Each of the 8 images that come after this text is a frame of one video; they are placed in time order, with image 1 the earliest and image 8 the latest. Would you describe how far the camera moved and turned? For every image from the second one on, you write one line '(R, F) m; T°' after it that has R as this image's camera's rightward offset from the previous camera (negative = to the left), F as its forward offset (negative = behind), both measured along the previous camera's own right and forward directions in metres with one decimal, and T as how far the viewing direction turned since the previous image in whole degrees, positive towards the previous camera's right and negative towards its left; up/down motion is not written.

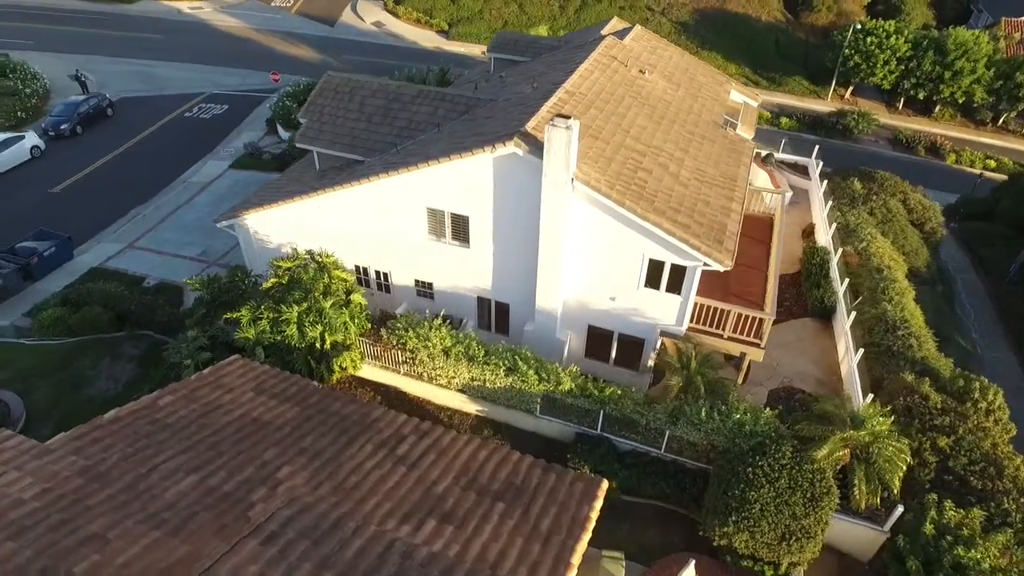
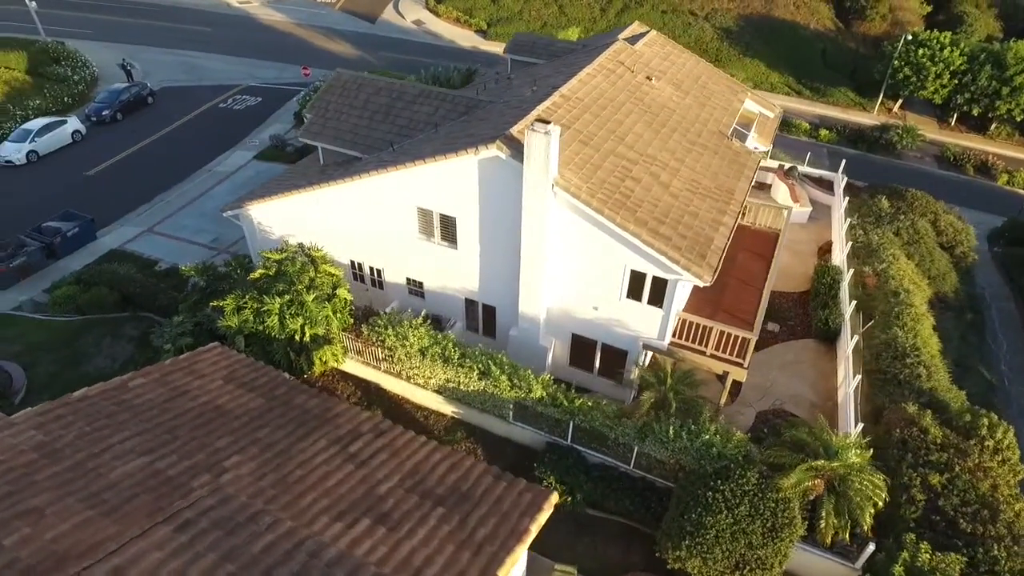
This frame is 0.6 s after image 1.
(+1.8, +0.2) m; -4°
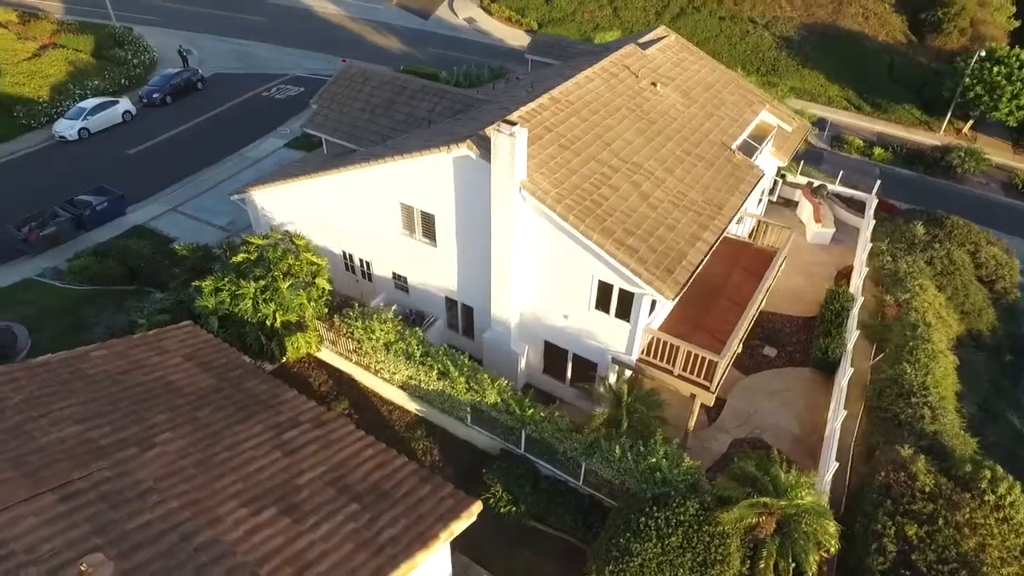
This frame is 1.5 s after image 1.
(+2.5, +0.4) m; -5°
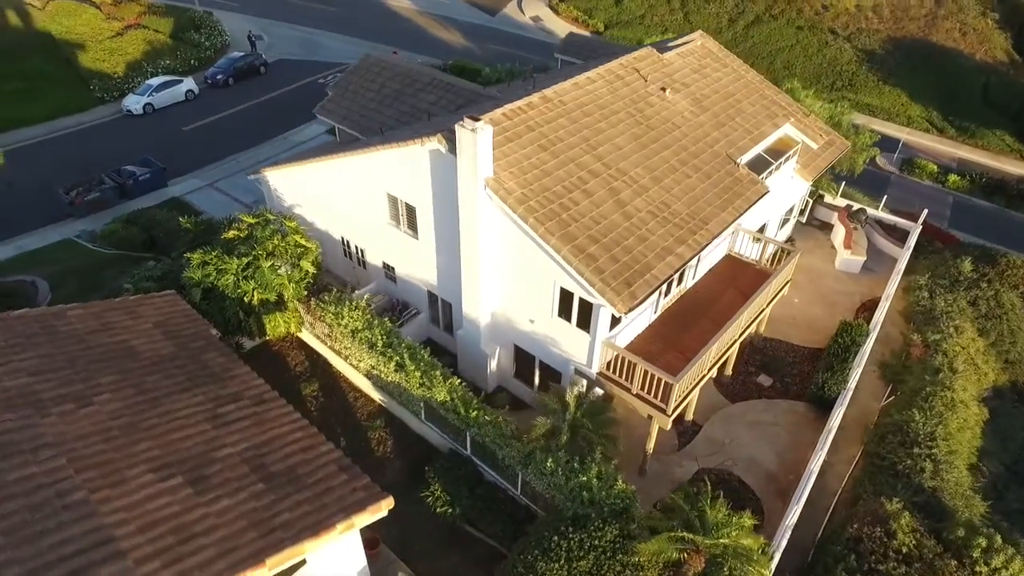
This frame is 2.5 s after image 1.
(+2.9, +0.5) m; -7°
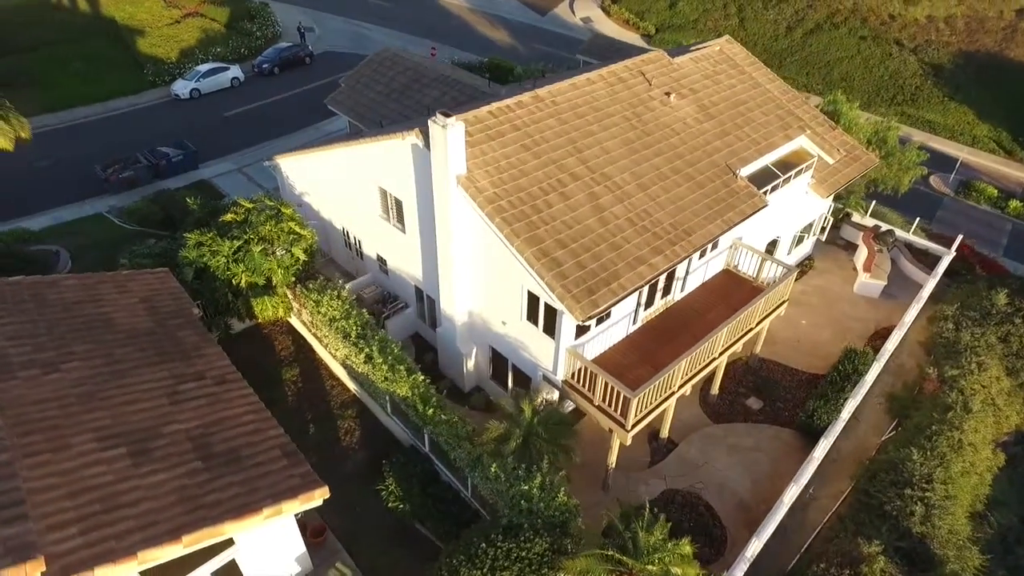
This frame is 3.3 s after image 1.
(+2.2, +0.3) m; -5°
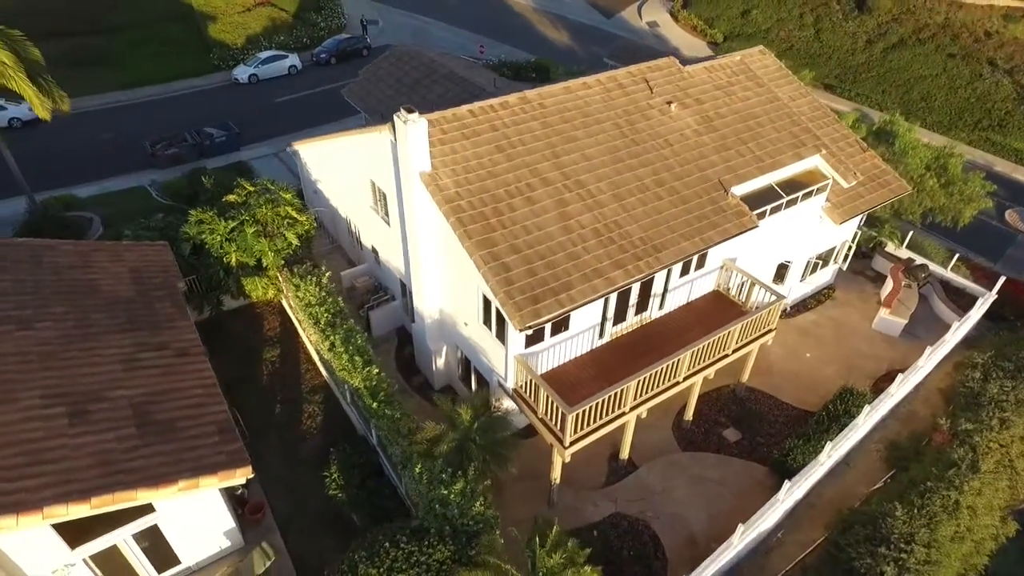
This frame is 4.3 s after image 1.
(+2.8, +0.4) m; -6°
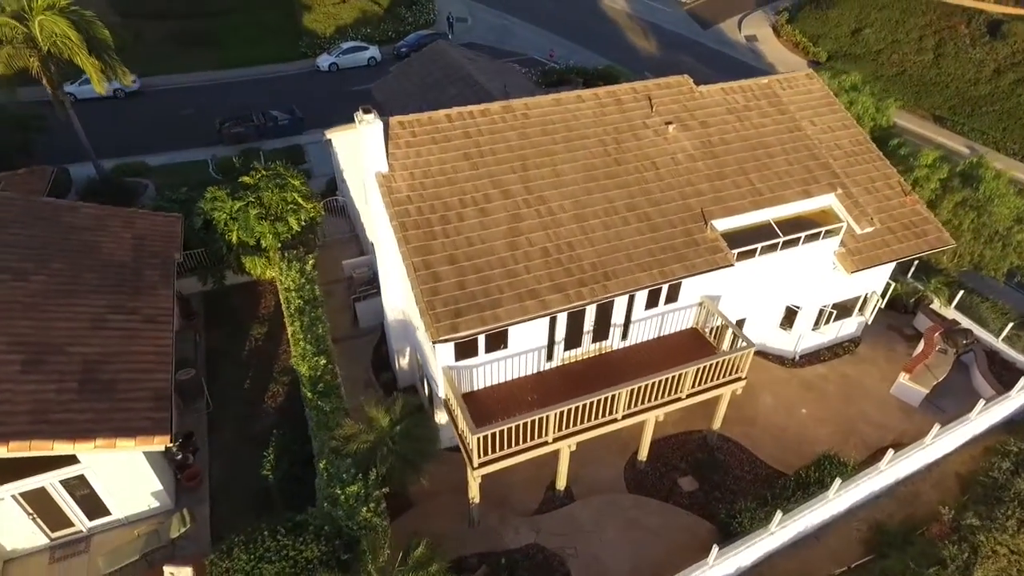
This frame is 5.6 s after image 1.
(+3.8, +0.7) m; -9°
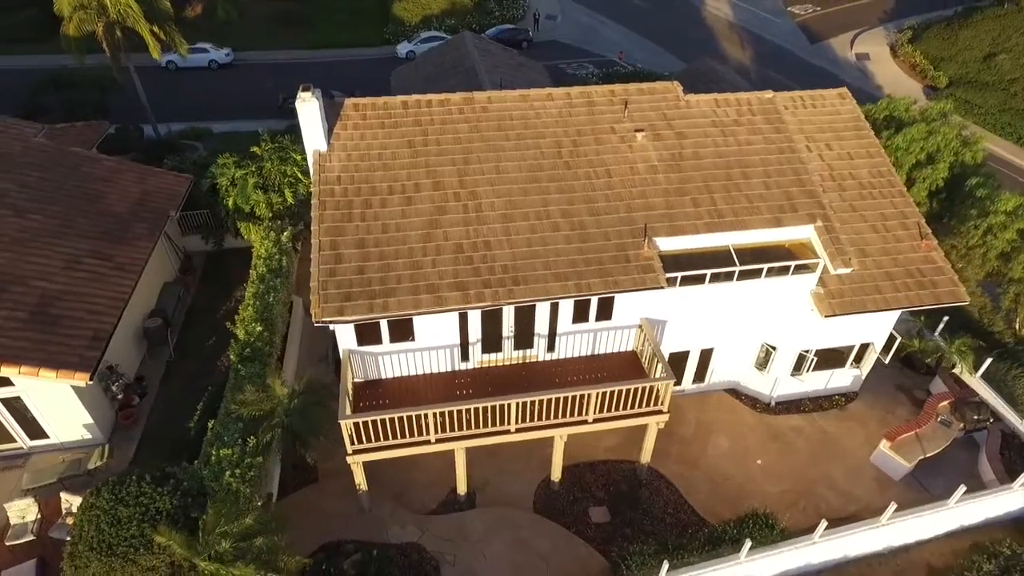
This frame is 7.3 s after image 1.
(+4.6, +0.9) m; -10°
